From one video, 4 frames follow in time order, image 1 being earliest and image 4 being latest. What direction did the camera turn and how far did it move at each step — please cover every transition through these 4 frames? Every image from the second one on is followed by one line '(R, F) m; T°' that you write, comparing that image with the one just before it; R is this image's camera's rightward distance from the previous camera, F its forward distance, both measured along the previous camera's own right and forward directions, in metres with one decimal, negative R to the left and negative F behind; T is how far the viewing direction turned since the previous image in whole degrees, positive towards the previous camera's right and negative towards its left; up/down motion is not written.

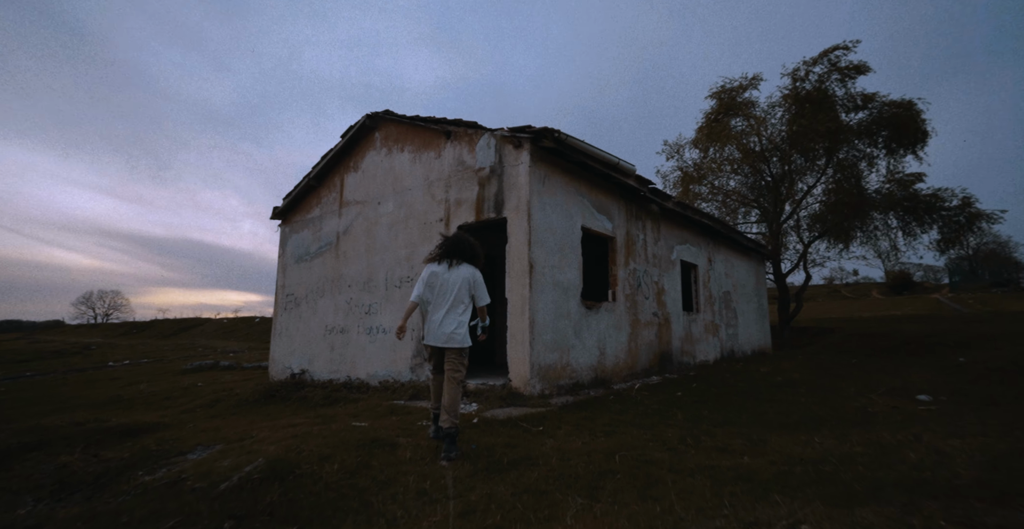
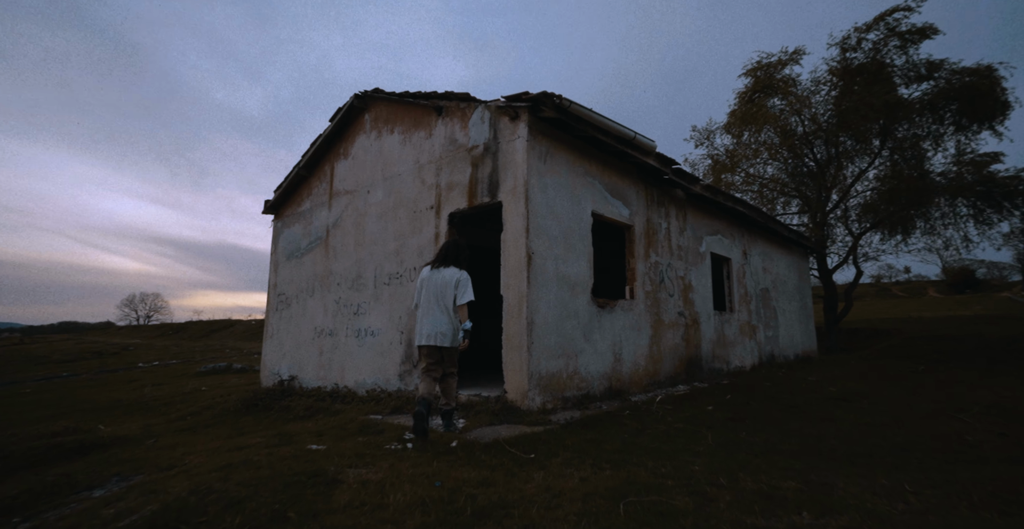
(+0.4, +0.9) m; -3°
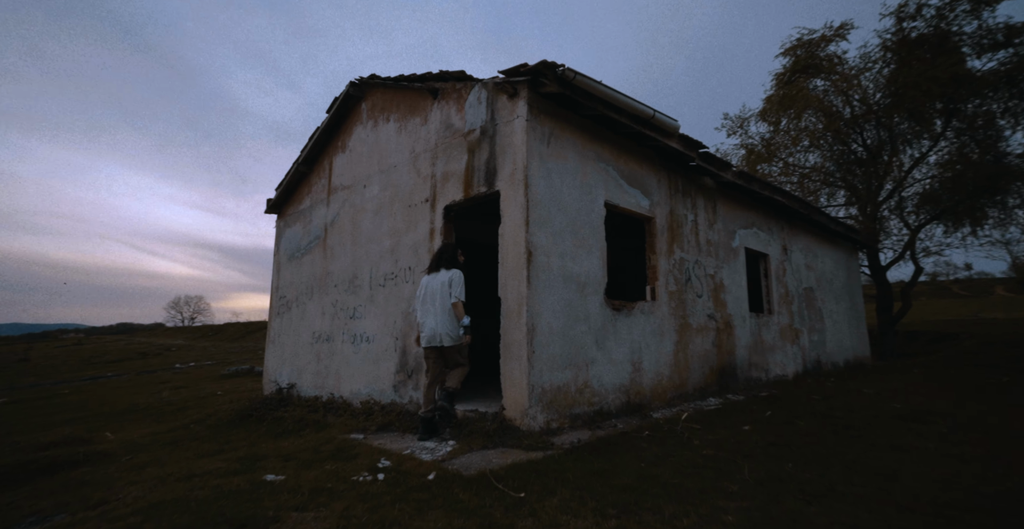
(+0.3, +0.7) m; -4°
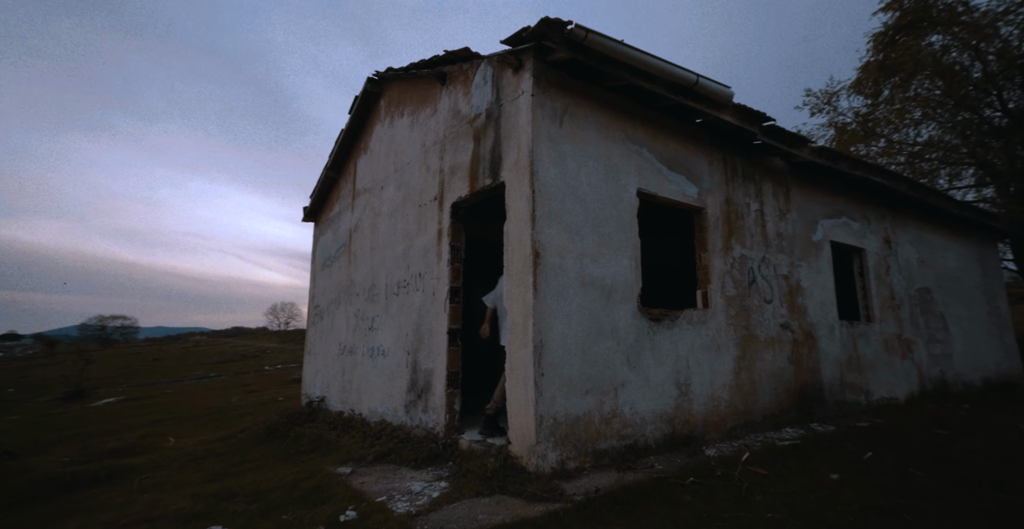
(+0.6, +0.8) m; -9°
